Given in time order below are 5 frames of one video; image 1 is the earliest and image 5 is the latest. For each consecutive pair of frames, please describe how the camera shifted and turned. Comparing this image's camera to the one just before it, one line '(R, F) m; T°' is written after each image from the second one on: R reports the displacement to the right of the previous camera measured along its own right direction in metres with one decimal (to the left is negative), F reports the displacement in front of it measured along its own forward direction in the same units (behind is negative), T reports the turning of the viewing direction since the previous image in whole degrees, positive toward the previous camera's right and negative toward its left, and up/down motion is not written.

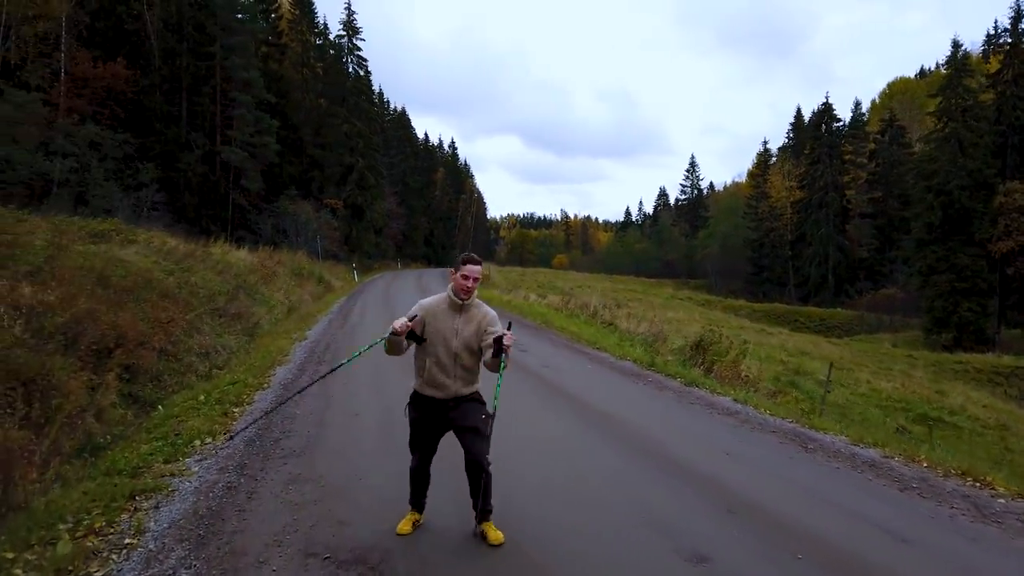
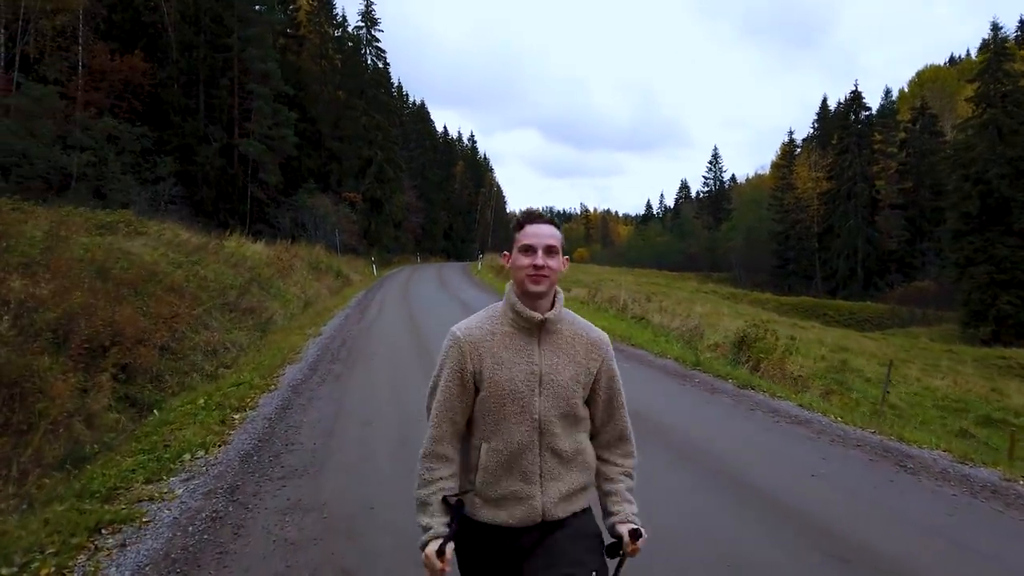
(-0.2, +1.1) m; -2°
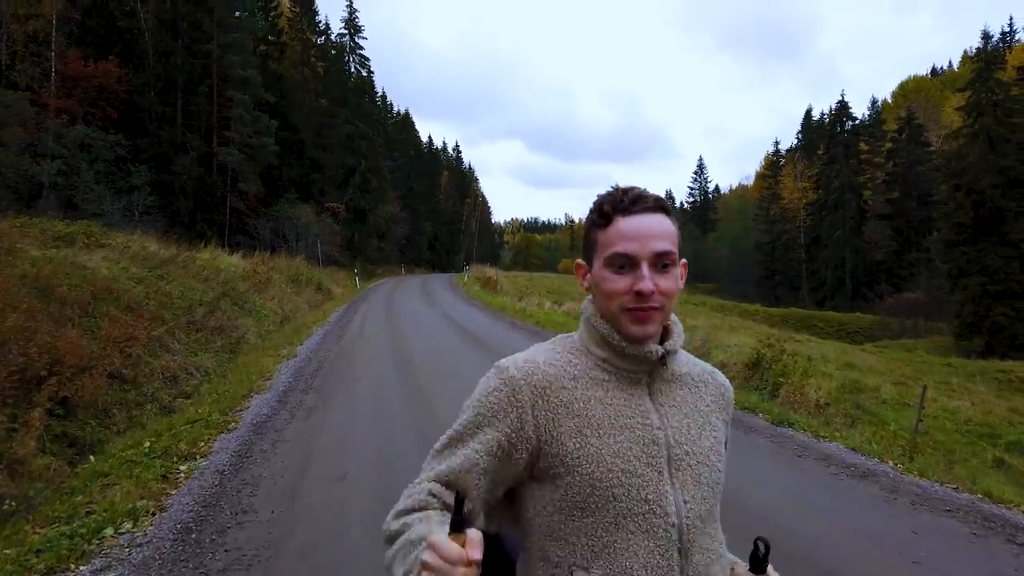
(-0.2, +1.3) m; +1°
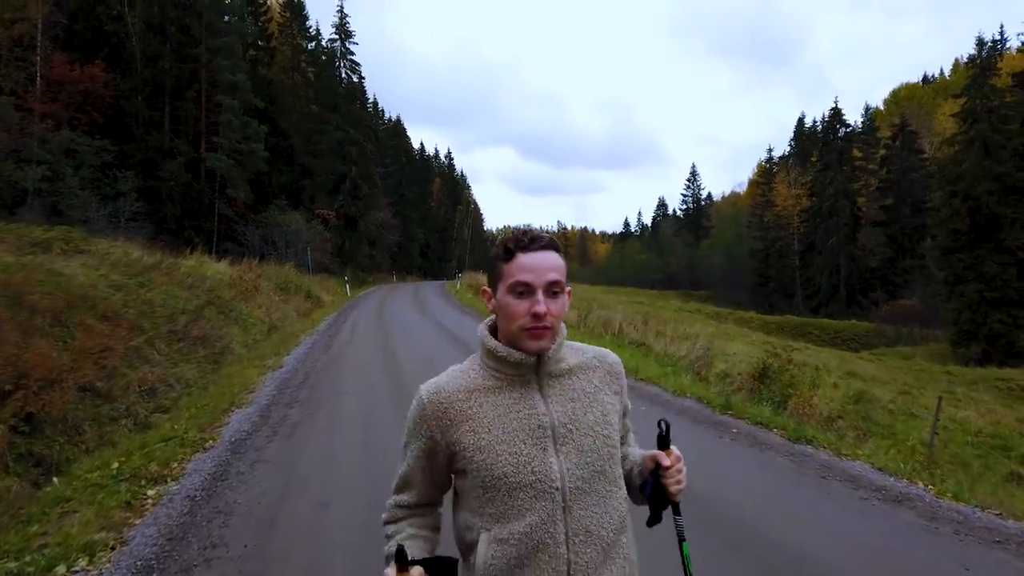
(-0.1, +0.5) m; +1°
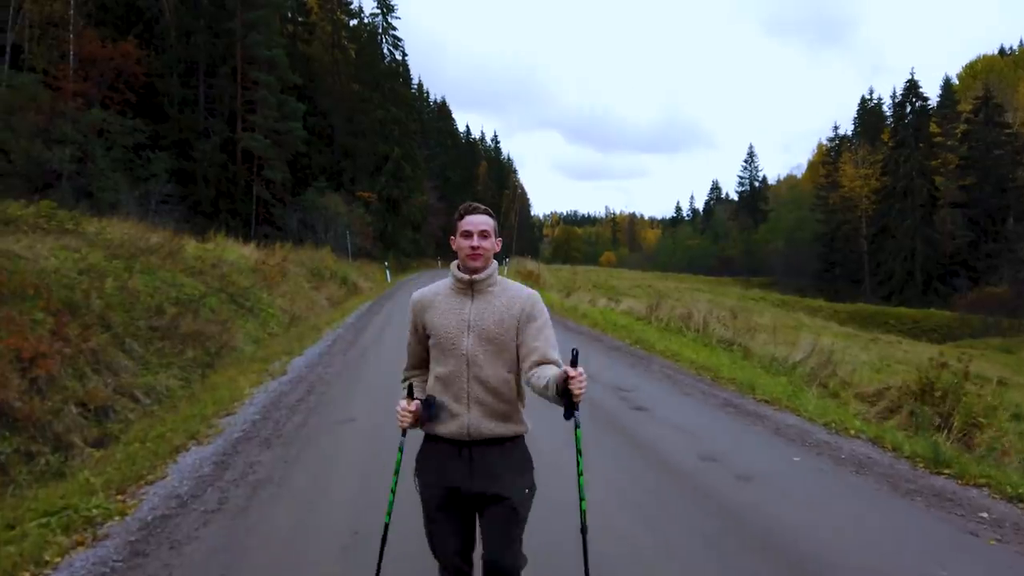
(-0.3, +3.3) m; -4°
